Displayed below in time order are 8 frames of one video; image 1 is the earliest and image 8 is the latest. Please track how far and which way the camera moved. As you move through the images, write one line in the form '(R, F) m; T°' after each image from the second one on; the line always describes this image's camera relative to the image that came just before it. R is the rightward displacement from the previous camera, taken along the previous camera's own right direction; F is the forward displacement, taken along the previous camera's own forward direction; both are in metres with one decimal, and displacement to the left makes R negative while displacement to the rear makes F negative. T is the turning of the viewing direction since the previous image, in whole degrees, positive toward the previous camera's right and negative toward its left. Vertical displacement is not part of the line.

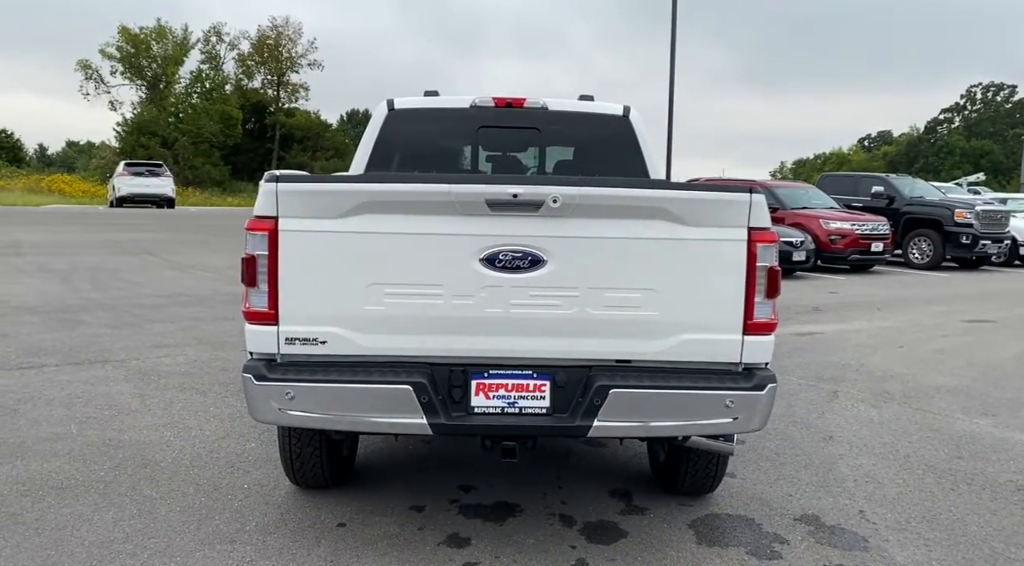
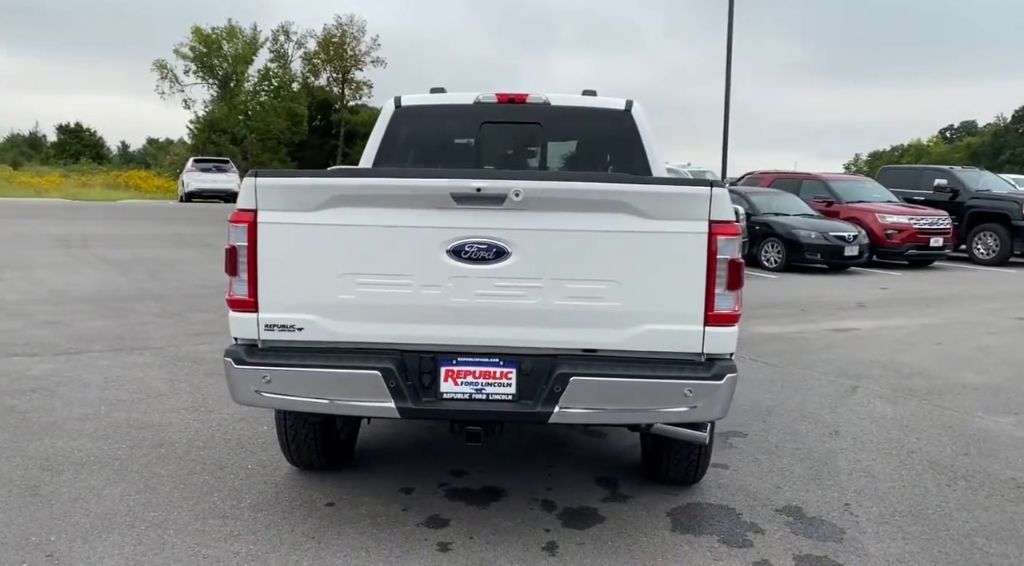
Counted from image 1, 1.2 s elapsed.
(+0.3, -0.1) m; -4°
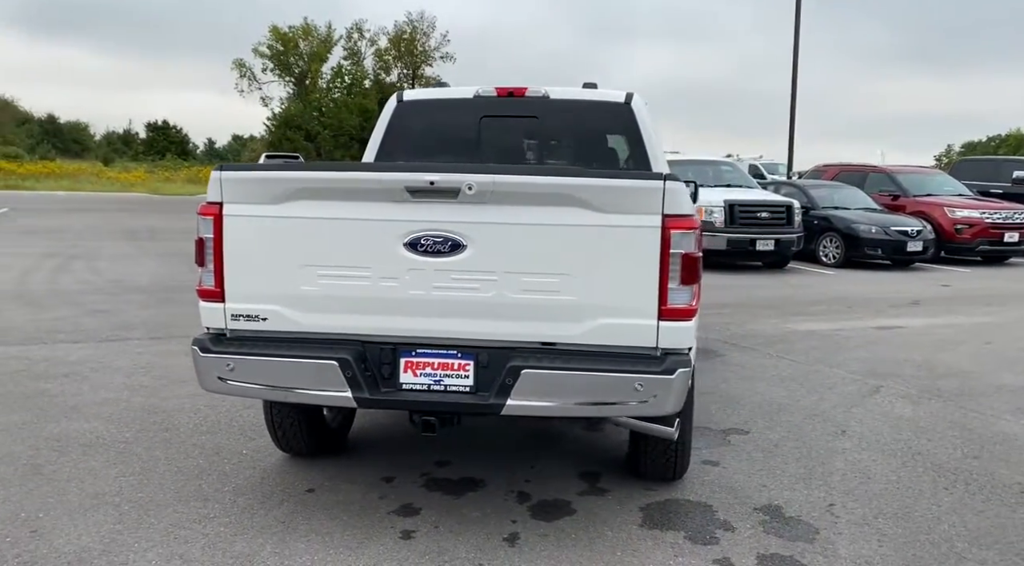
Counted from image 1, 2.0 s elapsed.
(+0.4, 0.0) m; -4°
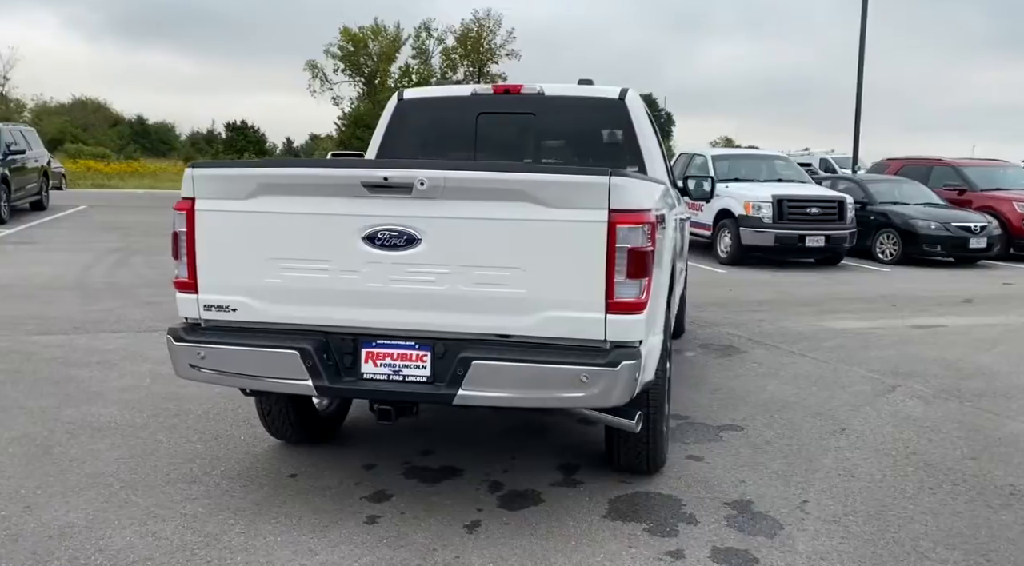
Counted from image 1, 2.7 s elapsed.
(+0.4, -0.1) m; -4°
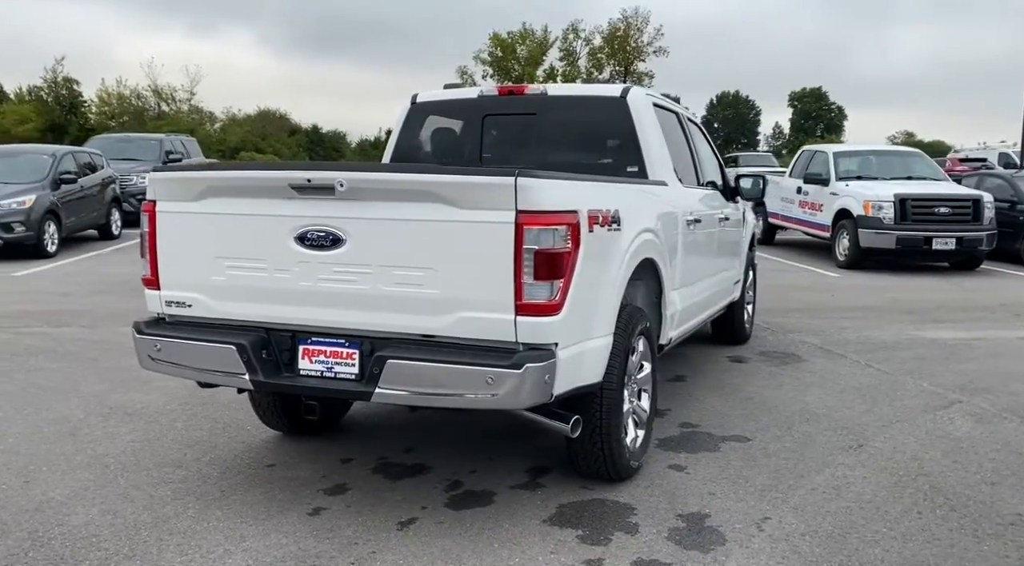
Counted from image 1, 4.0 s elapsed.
(+0.9, +0.1) m; -10°
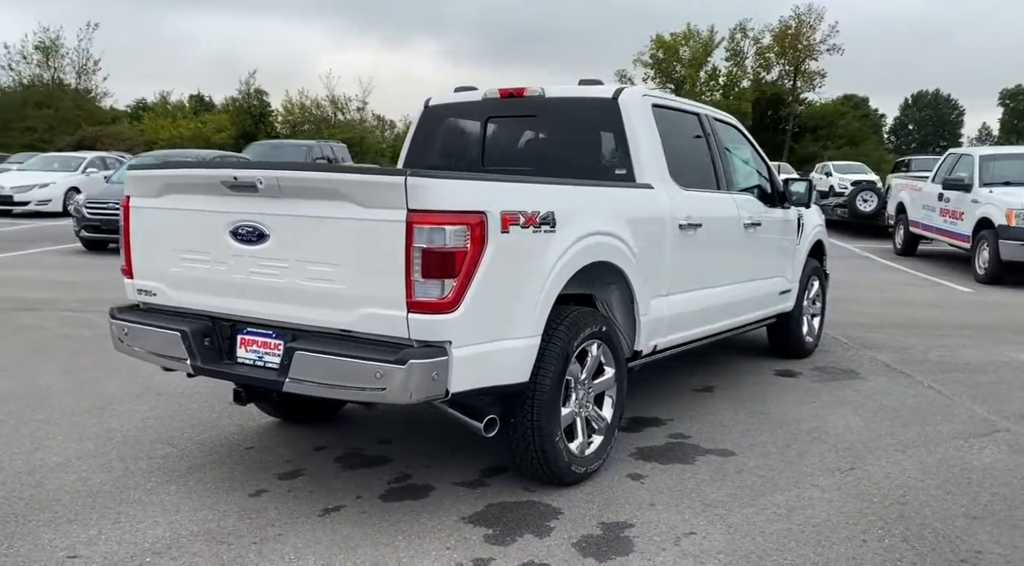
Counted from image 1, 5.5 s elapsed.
(+1.0, +0.1) m; -10°
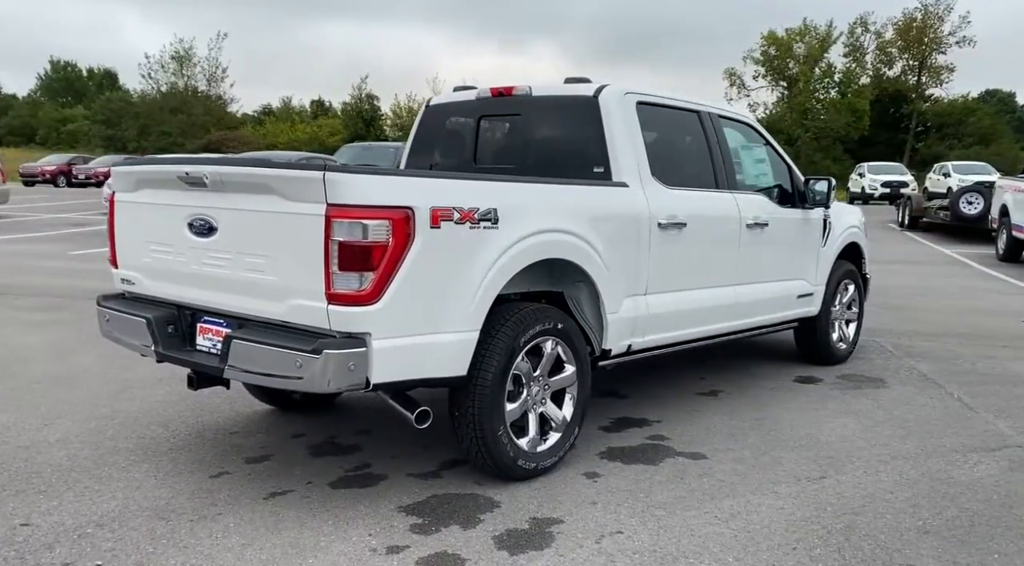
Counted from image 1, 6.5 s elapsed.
(+0.7, 0.0) m; -7°
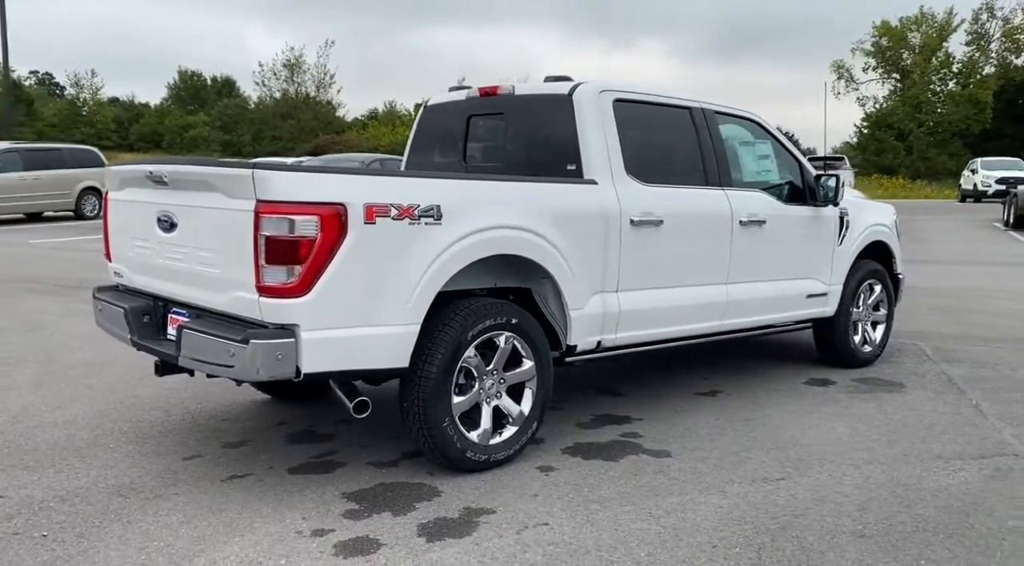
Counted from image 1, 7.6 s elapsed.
(+0.7, 0.0) m; -6°
